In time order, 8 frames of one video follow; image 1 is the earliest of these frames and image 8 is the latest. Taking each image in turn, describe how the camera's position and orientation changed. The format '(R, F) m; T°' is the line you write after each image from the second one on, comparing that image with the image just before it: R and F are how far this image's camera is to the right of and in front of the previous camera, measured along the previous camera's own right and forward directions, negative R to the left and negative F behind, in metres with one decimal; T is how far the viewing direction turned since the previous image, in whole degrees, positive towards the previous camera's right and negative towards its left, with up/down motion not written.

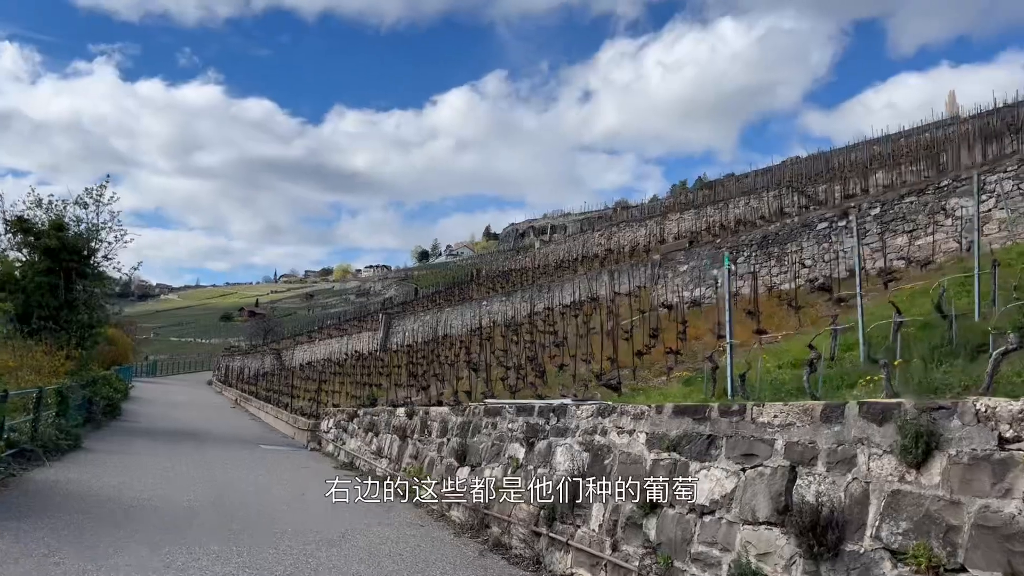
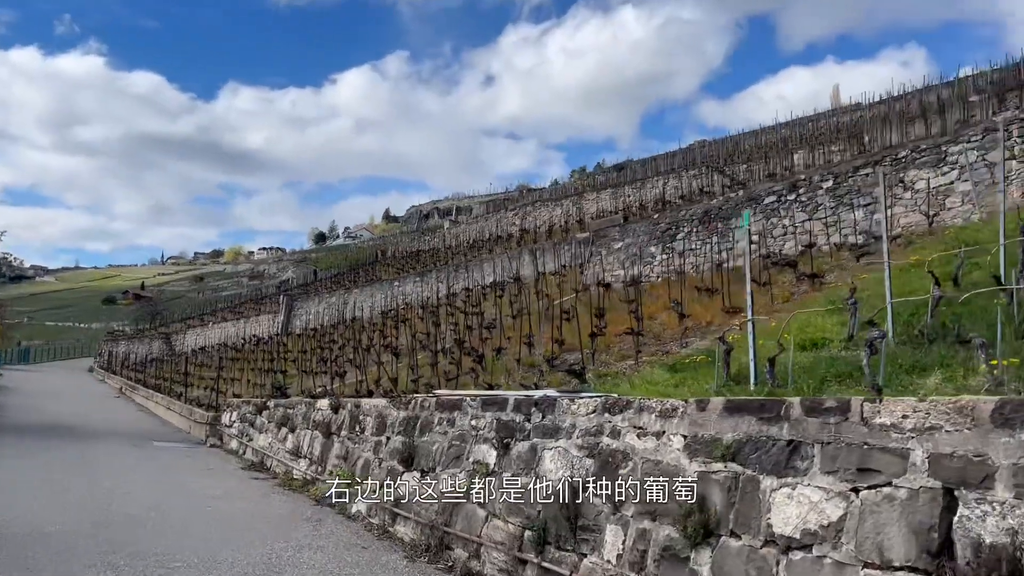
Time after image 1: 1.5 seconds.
(-0.5, +1.4) m; +7°
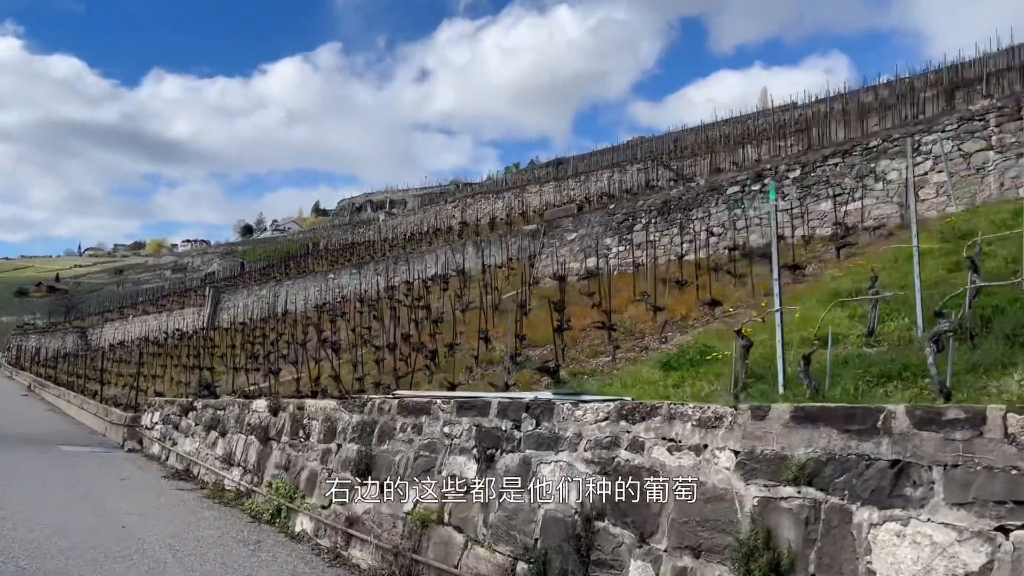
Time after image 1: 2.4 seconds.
(-0.3, +0.9) m; +5°
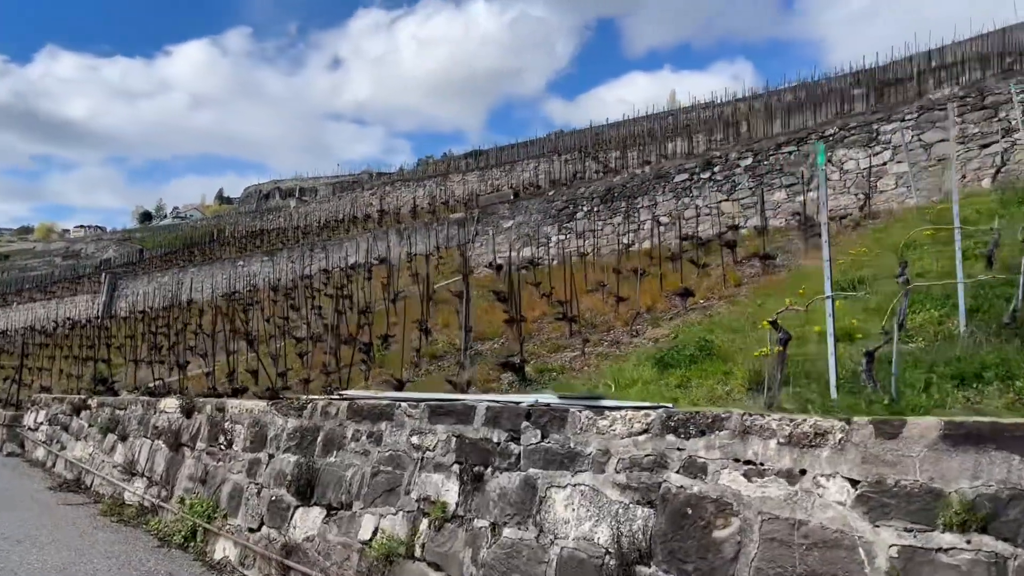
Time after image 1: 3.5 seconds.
(-0.4, +0.9) m; +6°
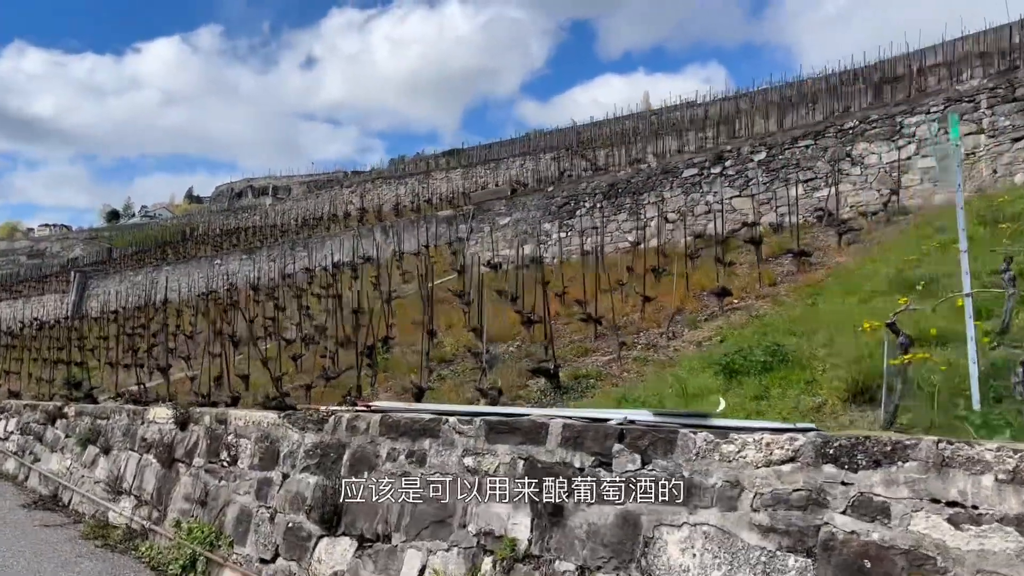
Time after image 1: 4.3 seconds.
(-0.4, +0.6) m; +2°
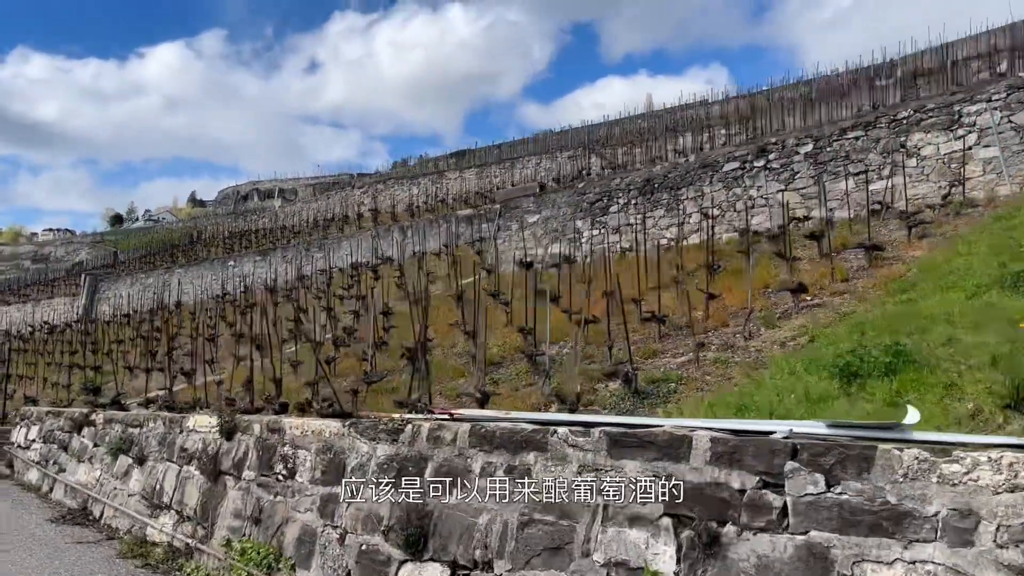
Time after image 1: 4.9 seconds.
(-0.4, +0.5) m; 0°
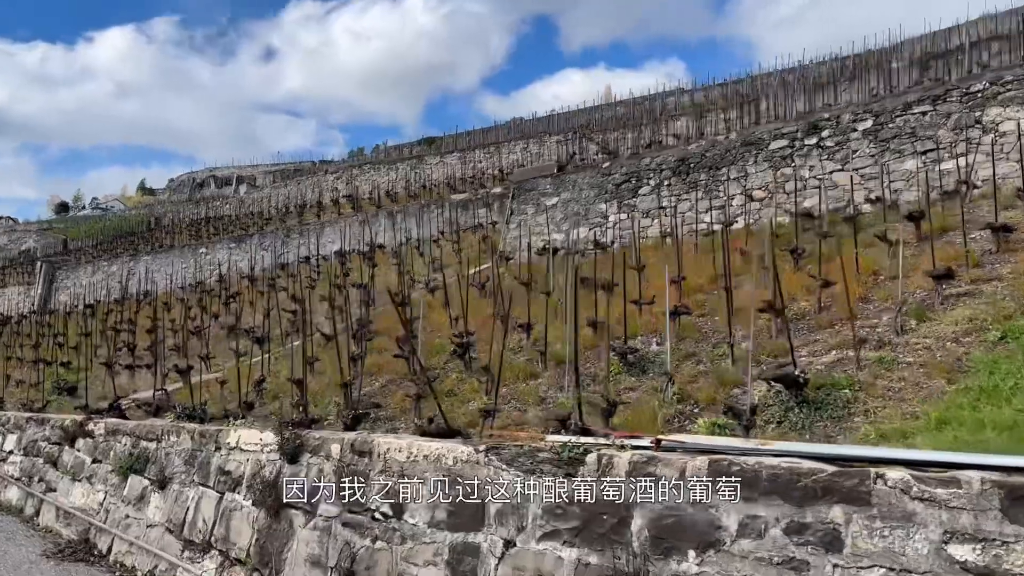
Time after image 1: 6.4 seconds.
(-0.9, +1.1) m; +3°
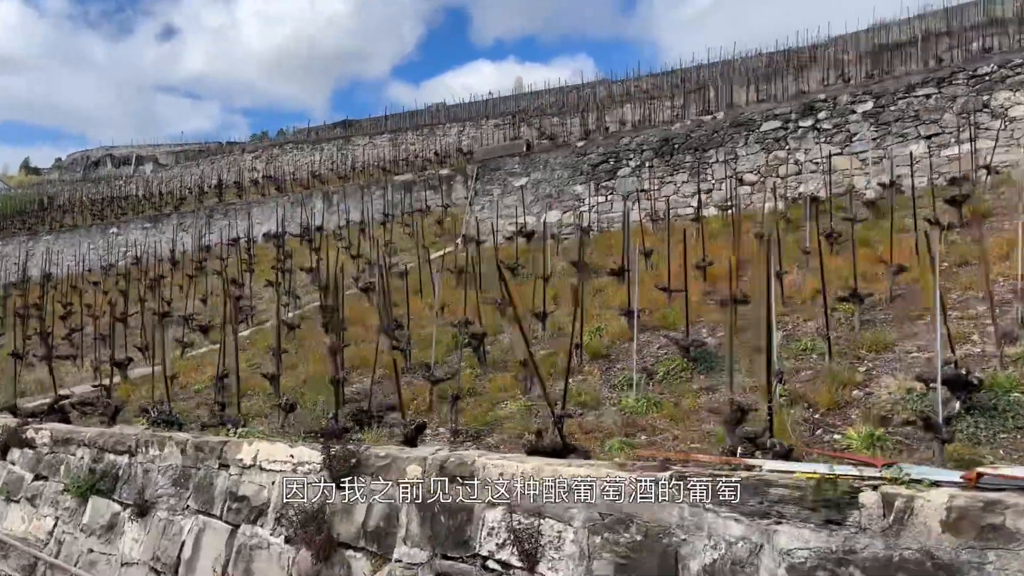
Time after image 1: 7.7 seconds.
(-0.8, +1.0) m; +6°
